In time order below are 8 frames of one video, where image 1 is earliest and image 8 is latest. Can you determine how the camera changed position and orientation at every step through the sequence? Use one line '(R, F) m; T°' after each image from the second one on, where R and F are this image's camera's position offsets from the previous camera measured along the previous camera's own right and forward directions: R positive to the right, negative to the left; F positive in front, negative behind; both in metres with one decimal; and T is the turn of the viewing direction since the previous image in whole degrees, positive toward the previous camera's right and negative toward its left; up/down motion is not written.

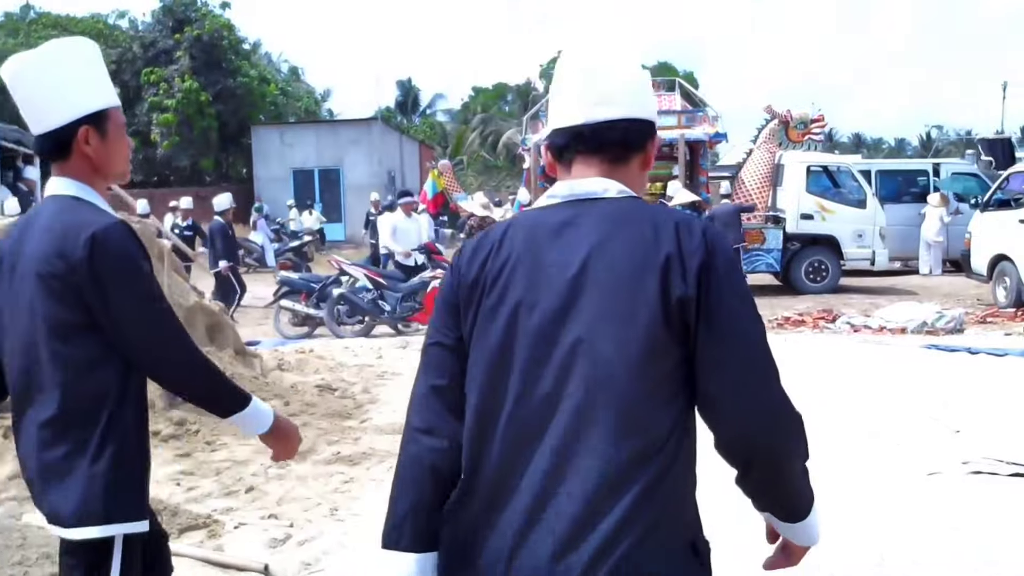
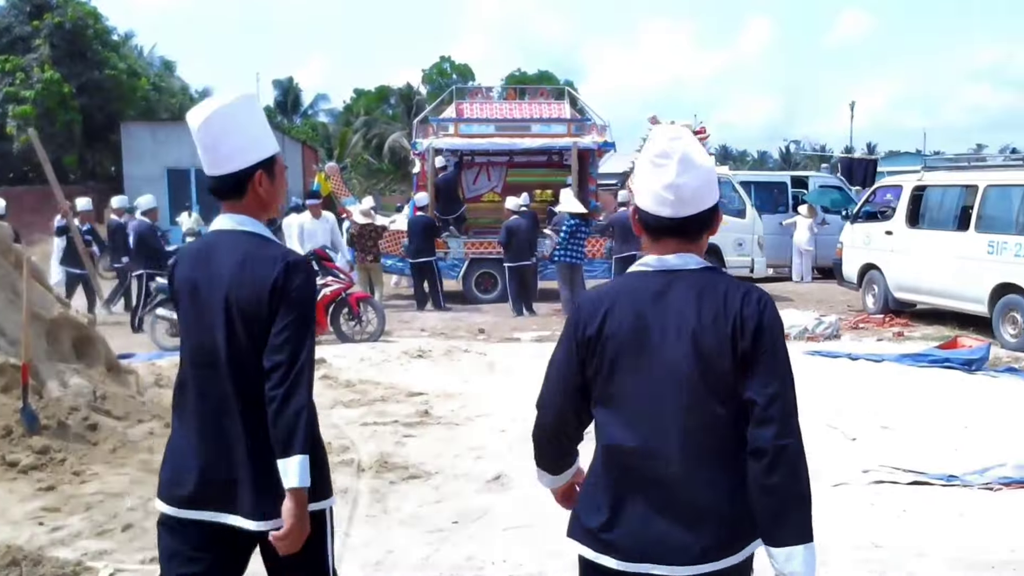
(-0.1, +0.3) m; +7°
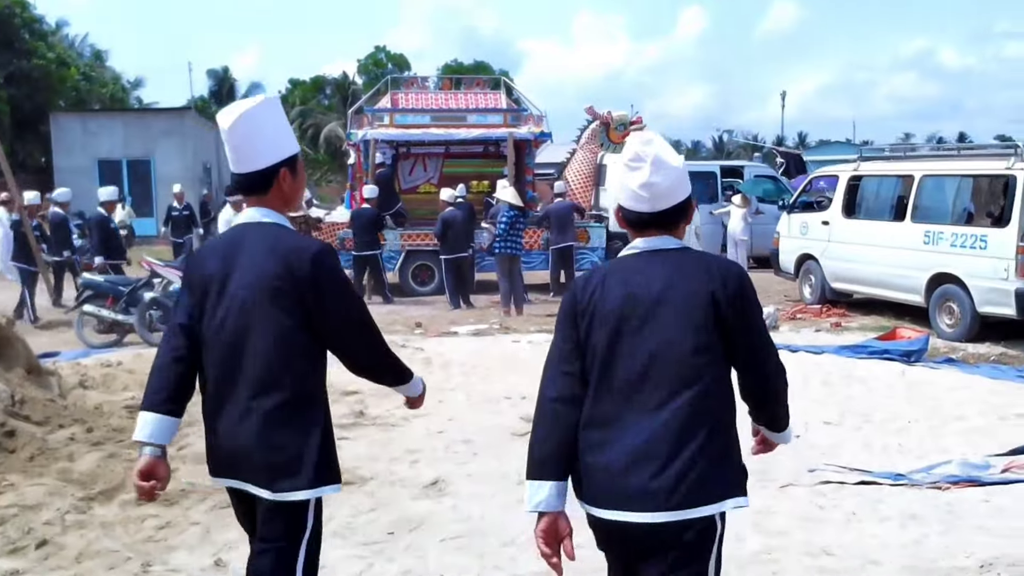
(0.0, +0.1) m; +4°
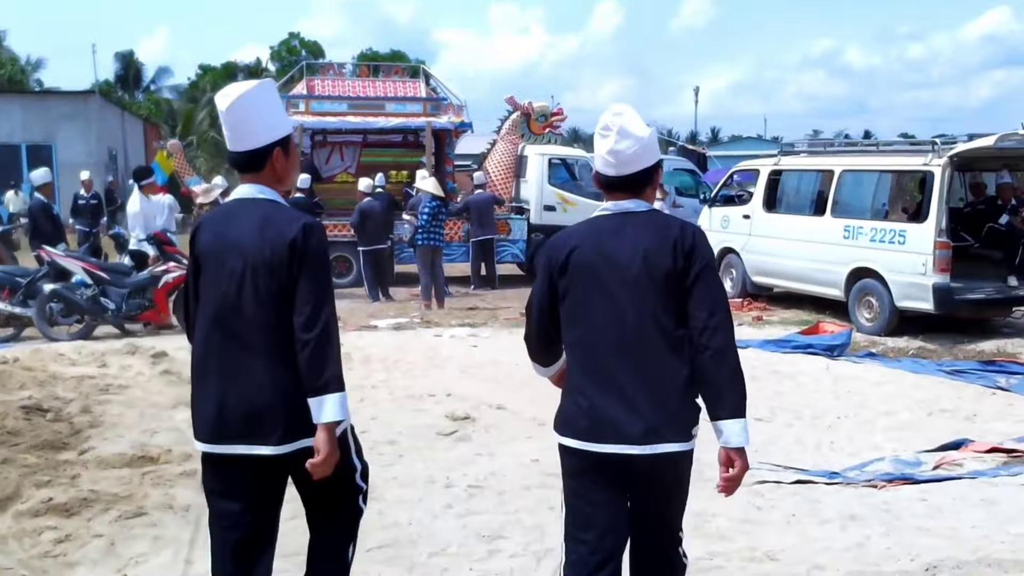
(0.0, +0.2) m; +5°
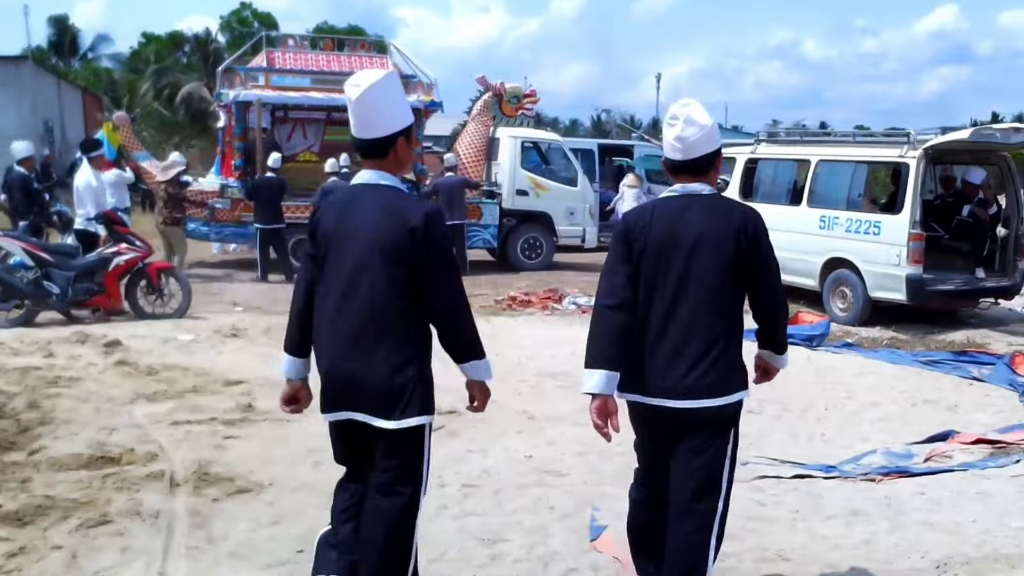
(-0.2, +0.3) m; +3°
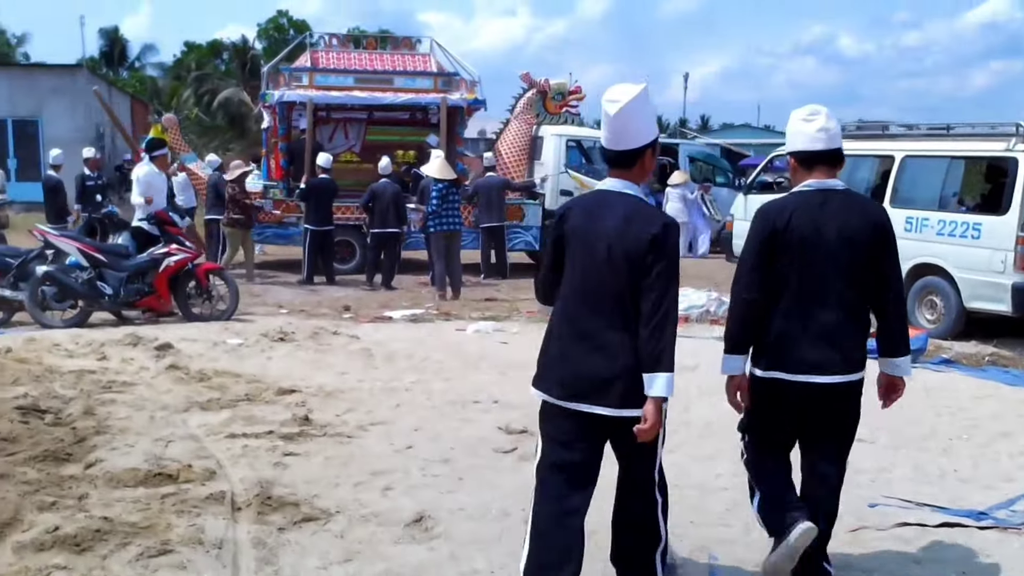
(-0.3, +0.3) m; -2°
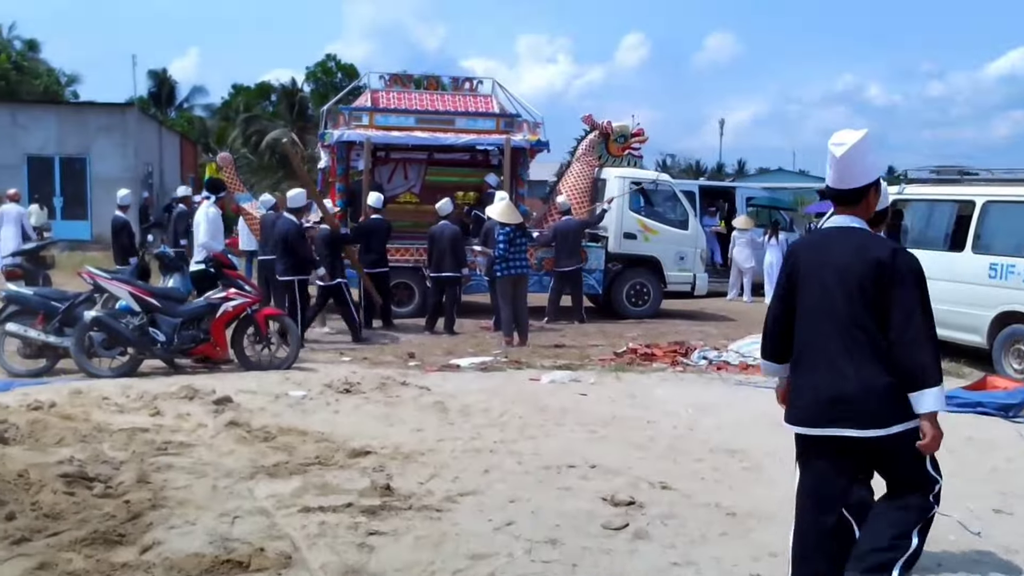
(-0.4, +0.7) m; -3°
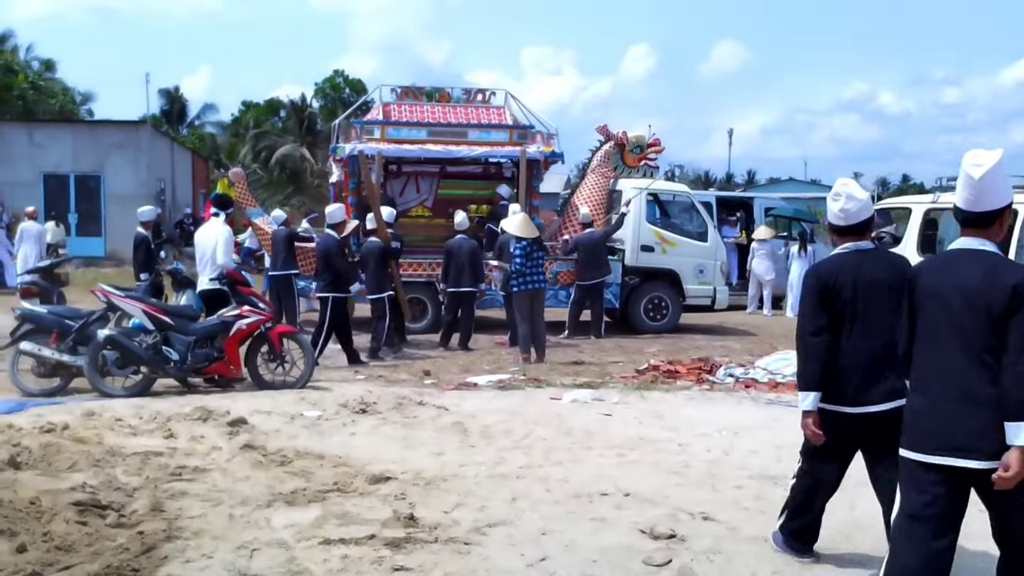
(-0.1, +0.2) m; 0°
